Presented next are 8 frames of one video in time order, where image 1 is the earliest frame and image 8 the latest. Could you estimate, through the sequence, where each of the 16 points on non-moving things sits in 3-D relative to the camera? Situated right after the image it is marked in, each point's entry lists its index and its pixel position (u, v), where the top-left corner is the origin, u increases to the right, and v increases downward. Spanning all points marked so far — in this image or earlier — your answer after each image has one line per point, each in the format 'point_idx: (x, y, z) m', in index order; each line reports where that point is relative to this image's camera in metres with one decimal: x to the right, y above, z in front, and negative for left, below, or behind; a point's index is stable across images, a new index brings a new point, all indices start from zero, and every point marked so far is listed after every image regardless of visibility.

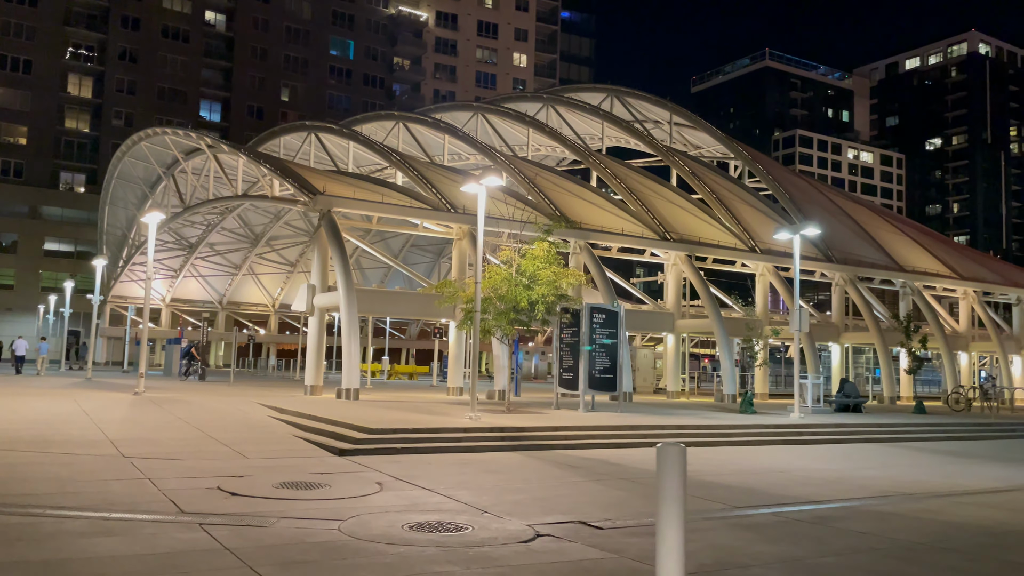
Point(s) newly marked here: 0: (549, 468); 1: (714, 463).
0: (+0.6, -2.9, +13.2) m
1: (+3.6, -3.1, +14.4) m
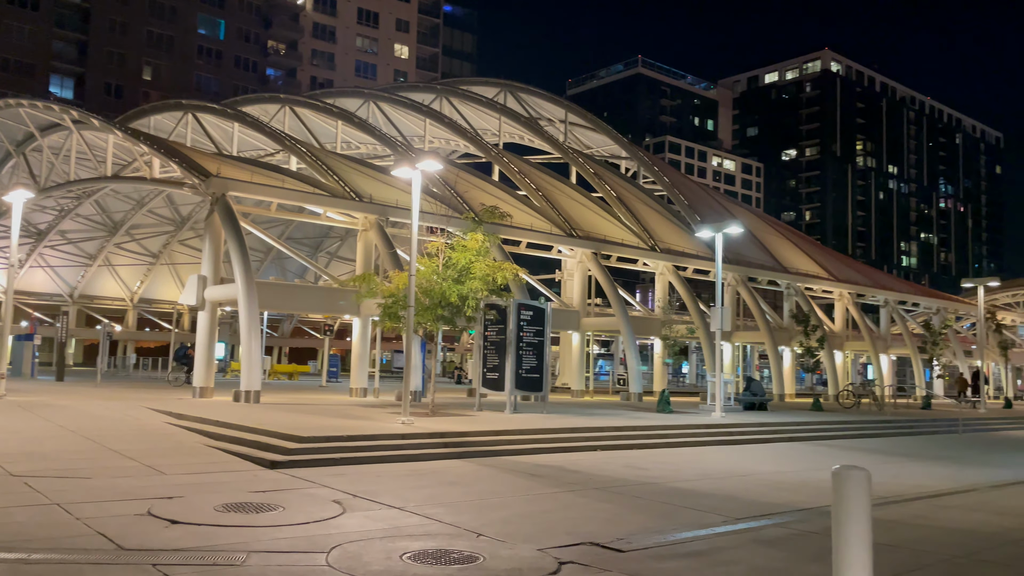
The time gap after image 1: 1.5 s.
0: (0.0, -2.8, +12.1) m
1: (+2.7, -3.0, +13.8) m
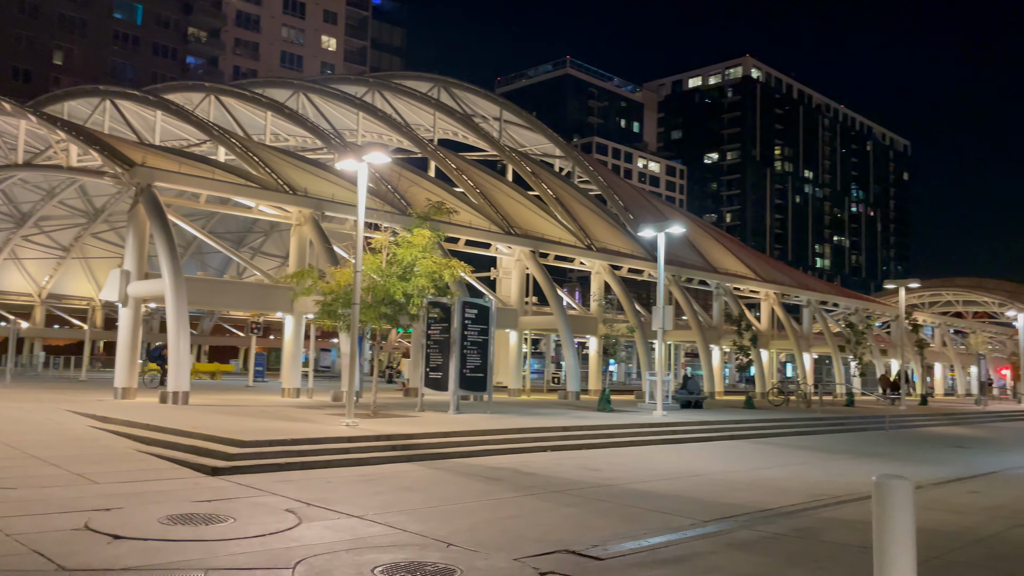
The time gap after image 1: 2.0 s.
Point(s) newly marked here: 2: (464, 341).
0: (-0.6, -2.8, +11.7) m
1: (+1.9, -3.0, +13.7) m
2: (-1.2, -1.3, +20.3) m
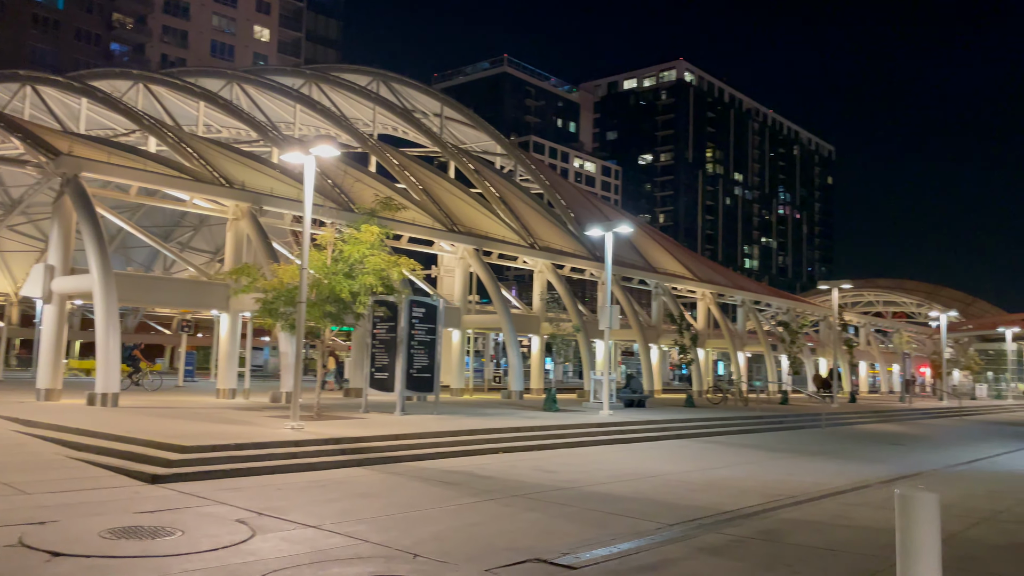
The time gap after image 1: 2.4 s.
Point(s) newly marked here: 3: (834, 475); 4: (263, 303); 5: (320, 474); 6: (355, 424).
0: (-1.2, -2.7, +11.4) m
1: (+1.2, -3.0, +13.5) m
2: (-2.4, -1.2, +19.8) m
3: (+5.6, -3.3, +14.4) m
4: (-5.7, -0.3, +19.1) m
5: (-2.8, -2.7, +12.1) m
6: (-3.2, -2.8, +17.1) m
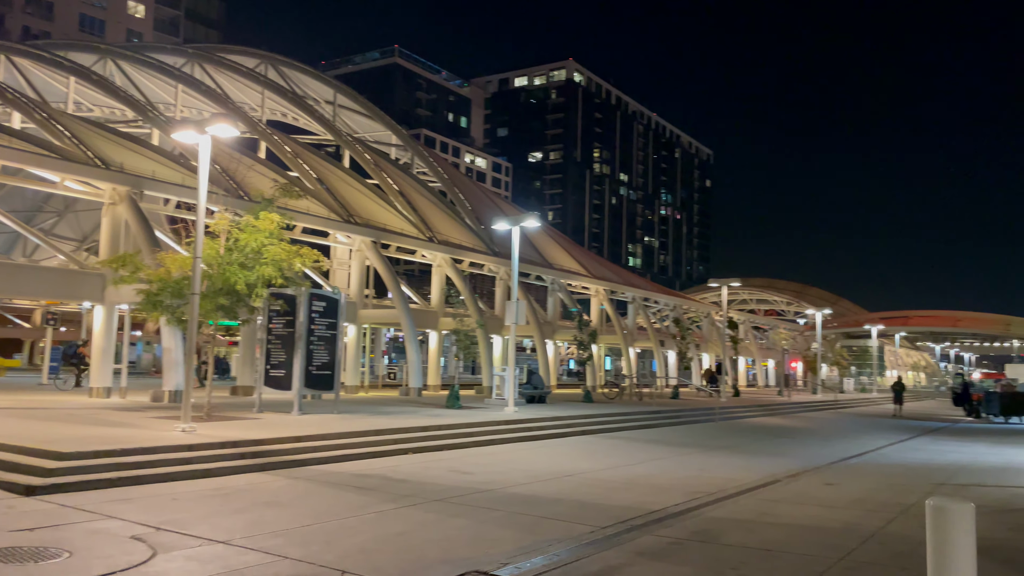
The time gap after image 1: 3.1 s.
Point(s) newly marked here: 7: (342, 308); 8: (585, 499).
0: (-2.2, -2.6, +10.6) m
1: (-0.2, -2.9, +13.1) m
2: (-4.6, -1.1, +18.8) m
3: (+4.1, -3.2, +14.6) m
4: (-7.7, -0.1, +17.6) m
5: (-3.9, -2.6, +11.1) m
6: (-5.0, -2.6, +16.0) m
7: (-4.1, -0.5, +19.7) m
8: (+1.0, -2.8, +11.0) m
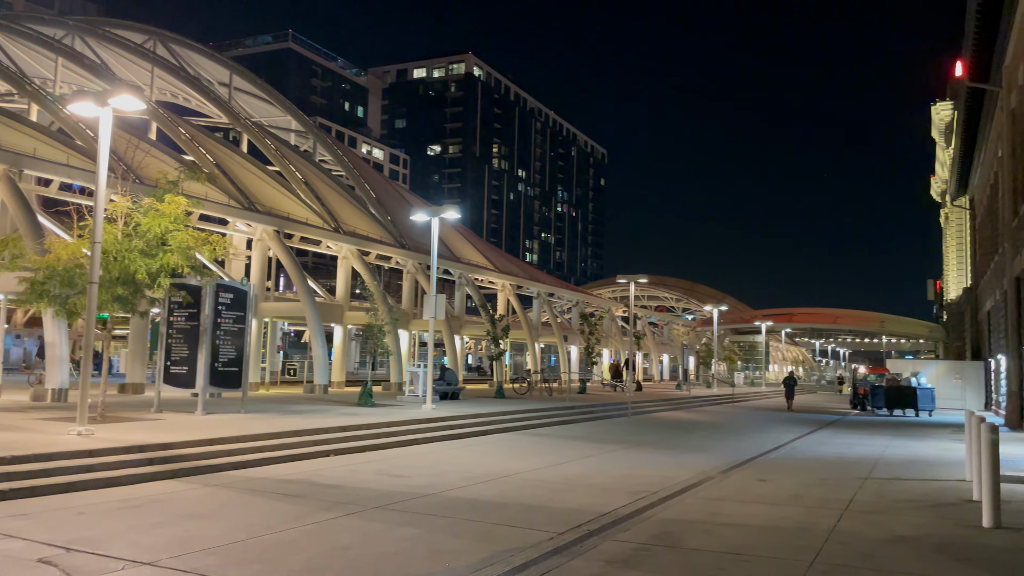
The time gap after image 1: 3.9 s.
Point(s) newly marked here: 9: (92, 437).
0: (-2.9, -2.5, +9.7) m
1: (-1.2, -2.8, +12.4) m
2: (-6.3, -0.9, +17.5) m
3: (+2.9, -3.1, +14.5) m
4: (-9.2, +0.1, +15.9) m
5: (-4.6, -2.4, +10.0) m
6: (-6.4, -2.4, +14.7) m
7: (-5.8, -0.3, +18.5) m
8: (+0.2, -2.7, +10.5) m
9: (-6.3, -2.2, +12.3) m
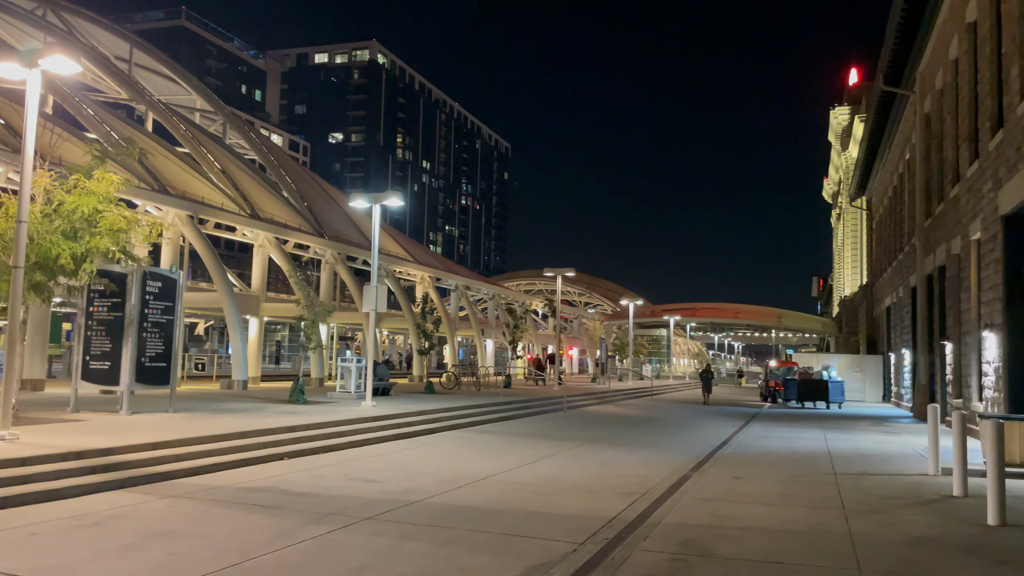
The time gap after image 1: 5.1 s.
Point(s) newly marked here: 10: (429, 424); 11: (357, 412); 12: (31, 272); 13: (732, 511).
0: (-2.8, -2.4, +8.7) m
1: (-1.5, -2.7, +11.6) m
2: (-7.1, -0.6, +16.0) m
3: (+2.3, -3.0, +14.1) m
4: (-9.8, +0.3, +14.0) m
5: (-4.6, -2.3, +8.7) m
6: (-6.9, -2.2, +13.2) m
7: (-6.8, 0.0, +17.0) m
8: (+0.1, -2.6, +9.8) m
9: (-6.5, -2.0, +10.8) m
10: (-2.0, -3.1, +19.2) m
11: (-3.7, -2.9, +19.4) m
12: (-7.8, +0.2, +13.6) m
13: (+2.7, -2.7, +10.1) m
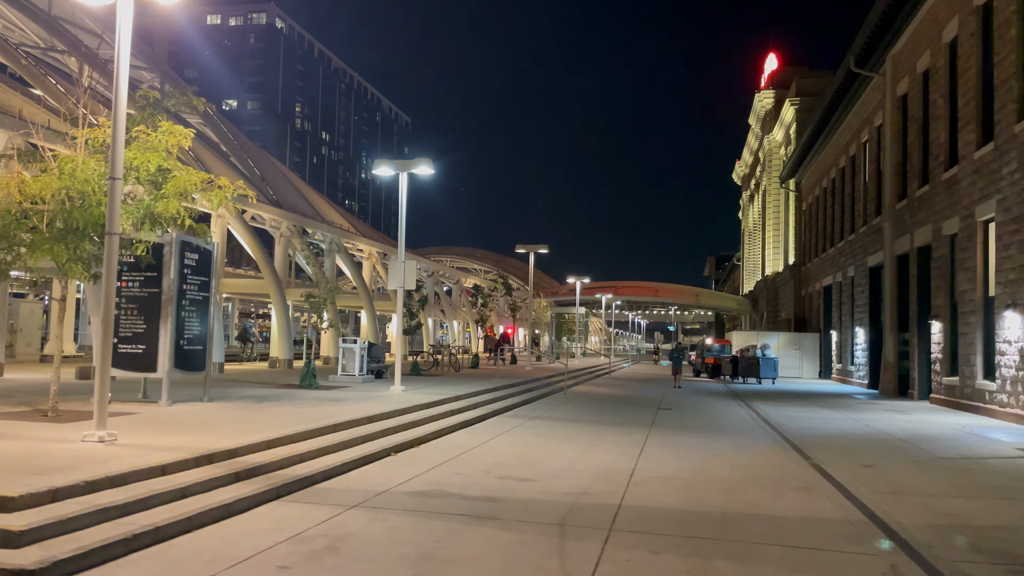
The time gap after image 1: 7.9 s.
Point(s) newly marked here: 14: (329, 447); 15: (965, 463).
0: (-0.4, -2.1, +7.3) m
1: (+0.6, -2.4, +10.4) m
2: (-5.6, -0.2, +14.0) m
3: (+4.0, -2.7, +13.4) m
4: (-8.0, +0.8, +11.6) m
5: (-2.1, -2.0, +7.2) m
6: (-5.0, -1.8, +11.3) m
7: (-5.4, +0.5, +15.0) m
8: (+2.4, -2.4, +8.9) m
9: (-4.3, -1.7, +9.0) m
10: (-1.0, -2.6, +17.9) m
11: (-2.7, -2.3, +17.9) m
12: (-5.9, +0.6, +11.5) m
13: (+4.9, -2.5, +9.5) m
14: (-2.5, -2.1, +11.0) m
15: (+7.1, -2.7, +13.0) m
